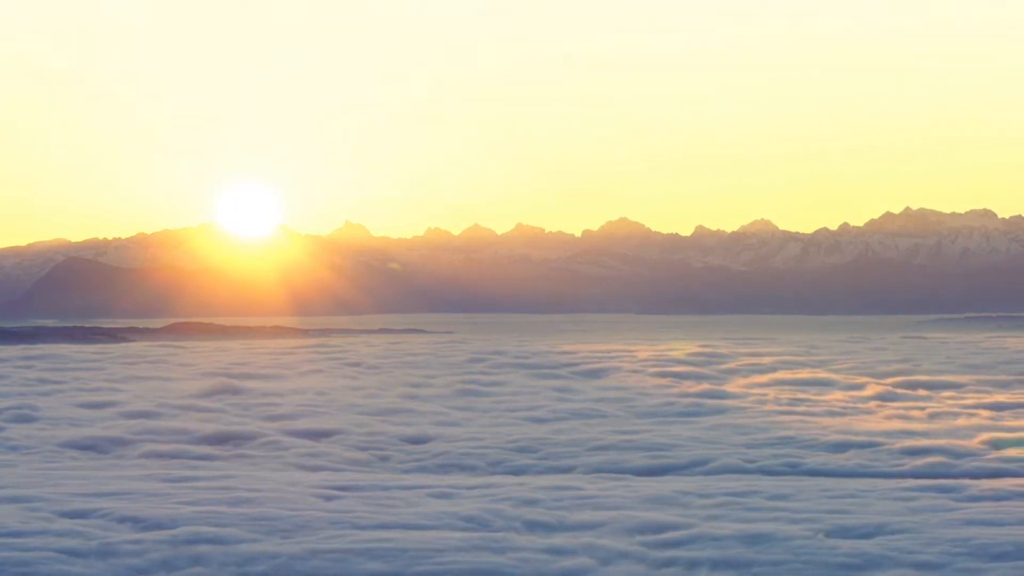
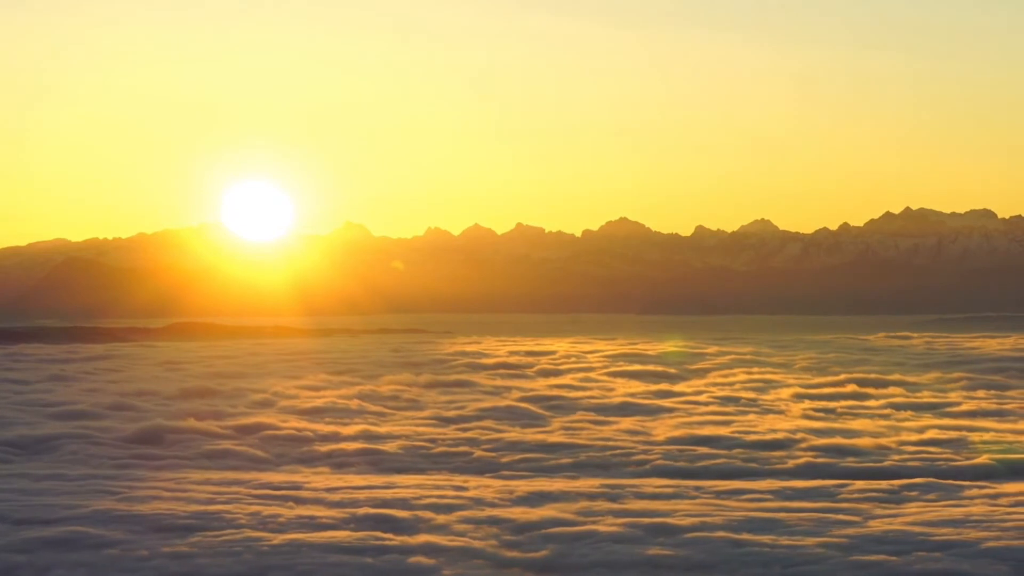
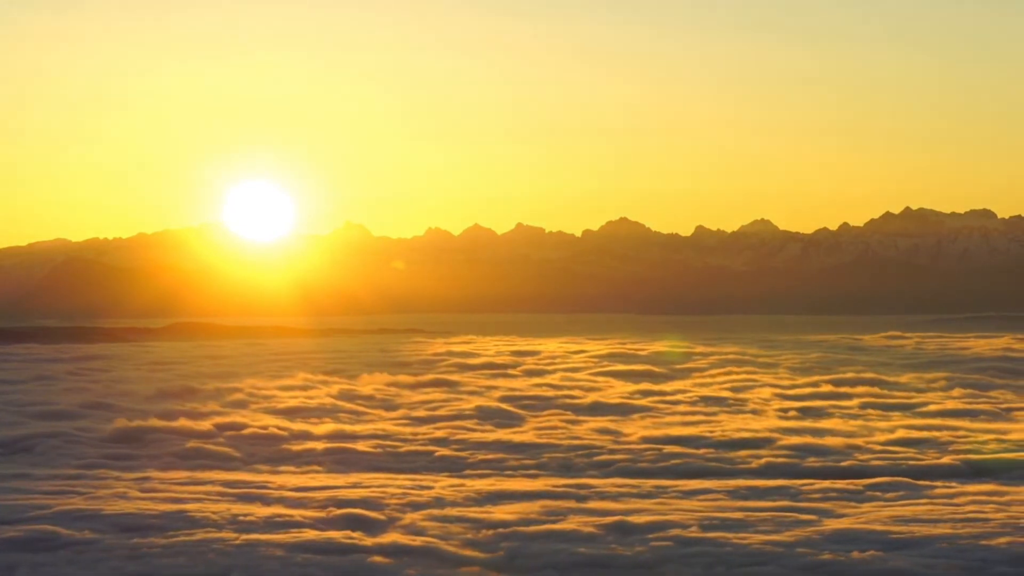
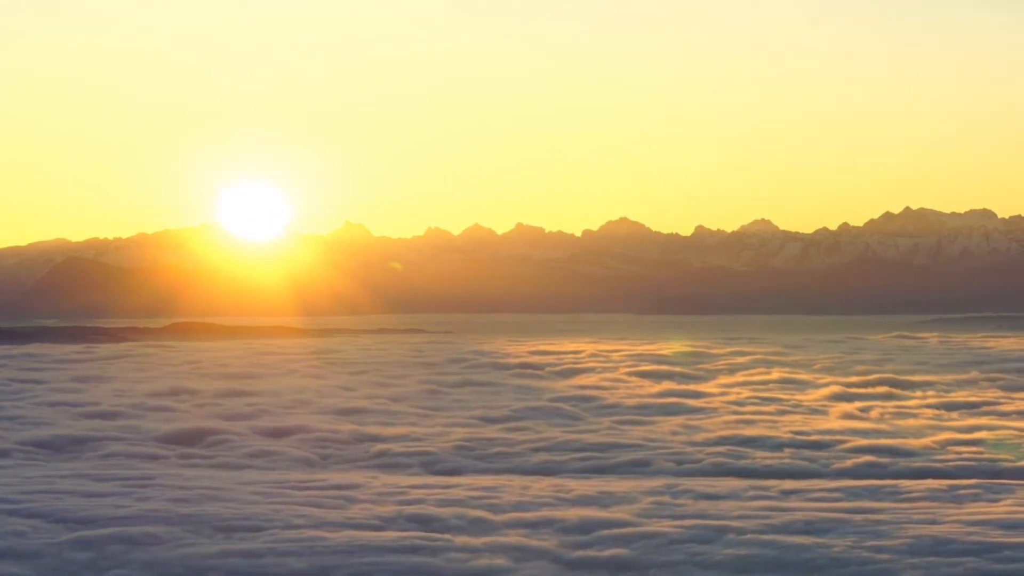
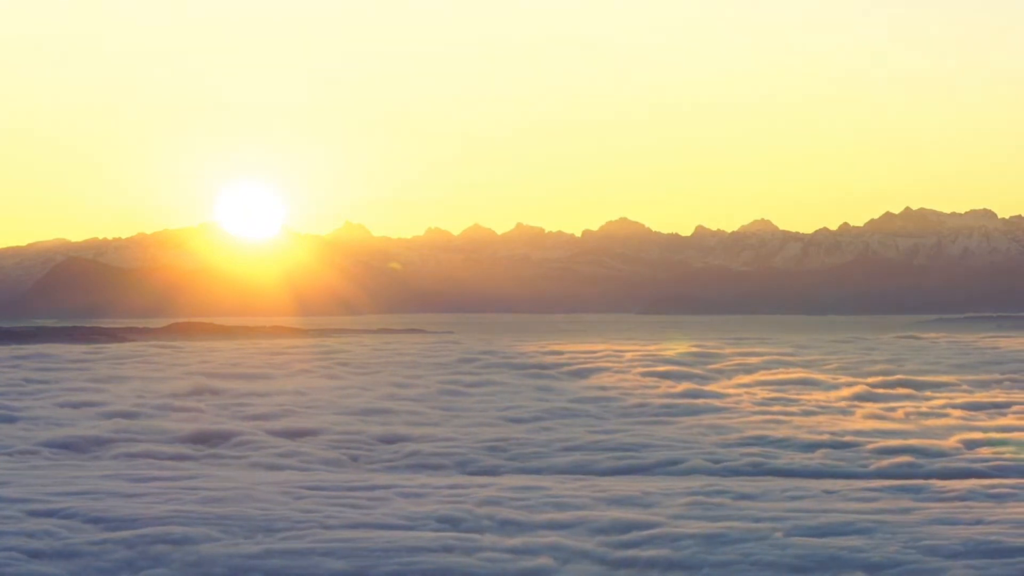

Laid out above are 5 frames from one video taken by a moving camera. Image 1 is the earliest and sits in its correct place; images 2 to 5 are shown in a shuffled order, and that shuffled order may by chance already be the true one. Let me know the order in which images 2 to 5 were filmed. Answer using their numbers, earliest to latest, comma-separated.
5, 4, 2, 3
